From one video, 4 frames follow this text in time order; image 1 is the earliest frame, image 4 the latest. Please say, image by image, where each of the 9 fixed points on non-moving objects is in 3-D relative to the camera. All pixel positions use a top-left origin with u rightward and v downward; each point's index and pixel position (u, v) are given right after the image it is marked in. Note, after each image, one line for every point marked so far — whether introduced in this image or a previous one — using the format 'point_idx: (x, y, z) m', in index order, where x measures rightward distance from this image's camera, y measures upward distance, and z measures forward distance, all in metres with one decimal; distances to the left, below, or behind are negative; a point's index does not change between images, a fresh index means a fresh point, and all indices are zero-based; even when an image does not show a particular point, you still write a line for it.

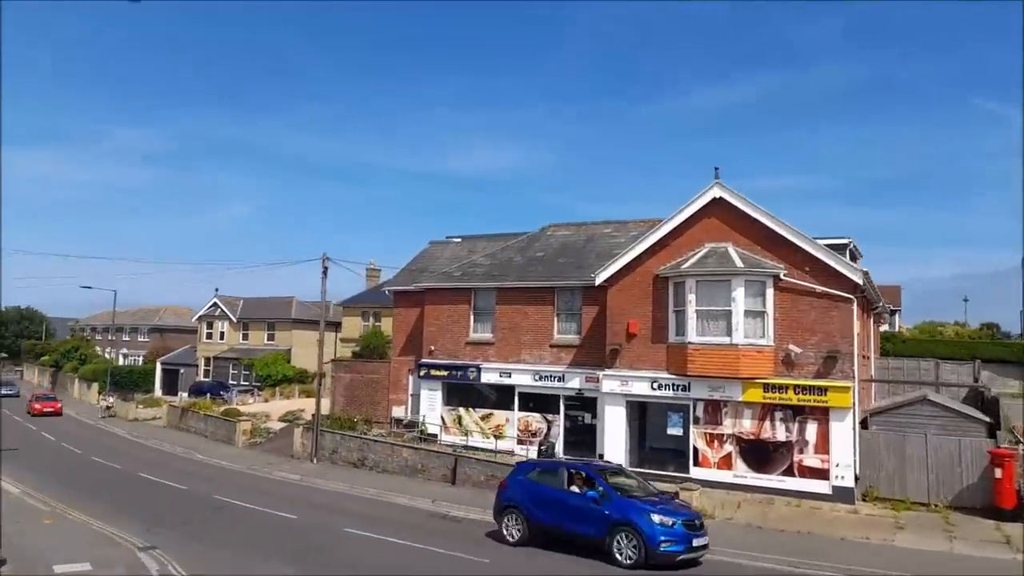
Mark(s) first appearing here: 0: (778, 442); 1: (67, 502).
0: (+6.9, -4.0, +18.8) m
1: (-12.1, -5.8, +19.7) m
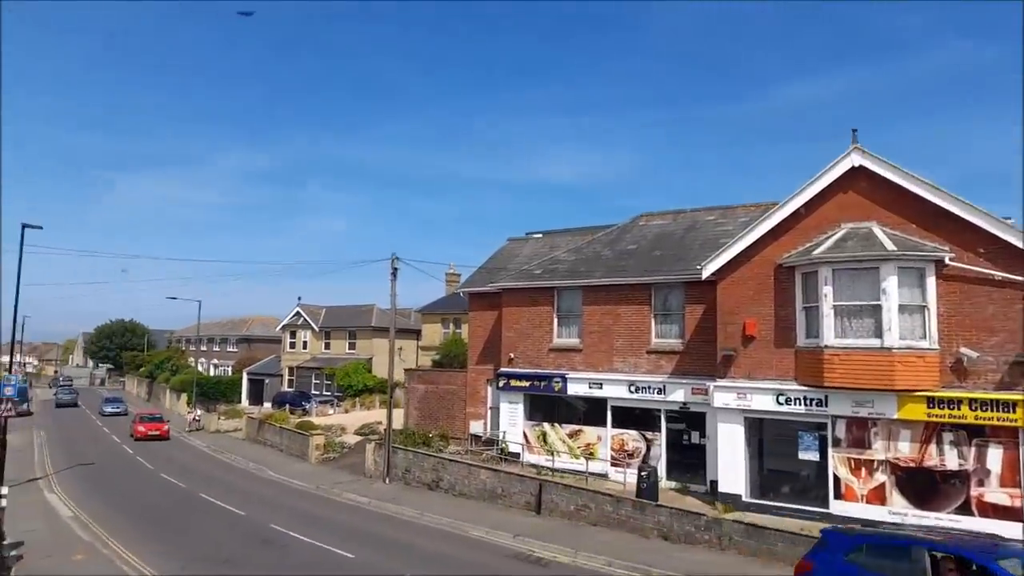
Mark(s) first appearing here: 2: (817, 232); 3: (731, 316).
0: (+8.9, -3.7, +14.8) m
1: (-9.8, -6.0, +17.8) m
2: (+7.2, +1.3, +17.1) m
3: (+5.4, -0.7, +17.9) m
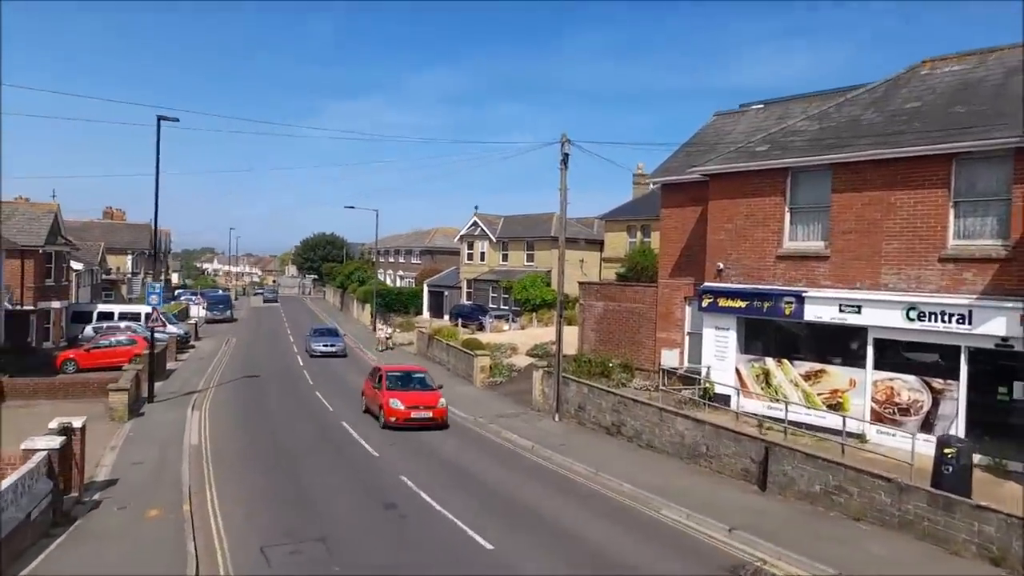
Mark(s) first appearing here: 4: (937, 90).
0: (+11.4, -2.1, +6.9) m
1: (-5.9, -3.7, +14.8) m
2: (+10.2, +3.2, +8.9) m
3: (+8.8, +1.3, +10.4) m
4: (+9.0, +4.2, +15.4) m
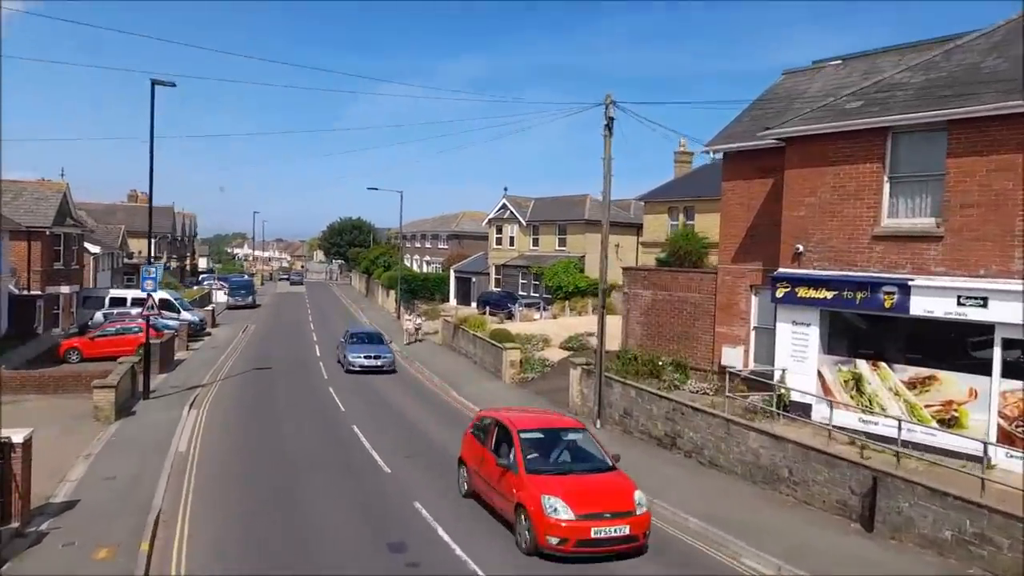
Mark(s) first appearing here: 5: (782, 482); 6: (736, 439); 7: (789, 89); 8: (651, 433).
0: (+11.7, -2.1, +3.9) m
1: (-5.3, -3.4, +12.5) m
2: (+10.7, +3.2, +5.9) m
3: (+9.2, +1.4, +7.5) m
4: (+9.6, +4.4, +12.3) m
5: (+4.4, -3.2, +11.9) m
6: (+4.0, -2.7, +13.0) m
7: (+6.7, +4.7, +17.5) m
8: (+3.0, -3.1, +15.5) m
